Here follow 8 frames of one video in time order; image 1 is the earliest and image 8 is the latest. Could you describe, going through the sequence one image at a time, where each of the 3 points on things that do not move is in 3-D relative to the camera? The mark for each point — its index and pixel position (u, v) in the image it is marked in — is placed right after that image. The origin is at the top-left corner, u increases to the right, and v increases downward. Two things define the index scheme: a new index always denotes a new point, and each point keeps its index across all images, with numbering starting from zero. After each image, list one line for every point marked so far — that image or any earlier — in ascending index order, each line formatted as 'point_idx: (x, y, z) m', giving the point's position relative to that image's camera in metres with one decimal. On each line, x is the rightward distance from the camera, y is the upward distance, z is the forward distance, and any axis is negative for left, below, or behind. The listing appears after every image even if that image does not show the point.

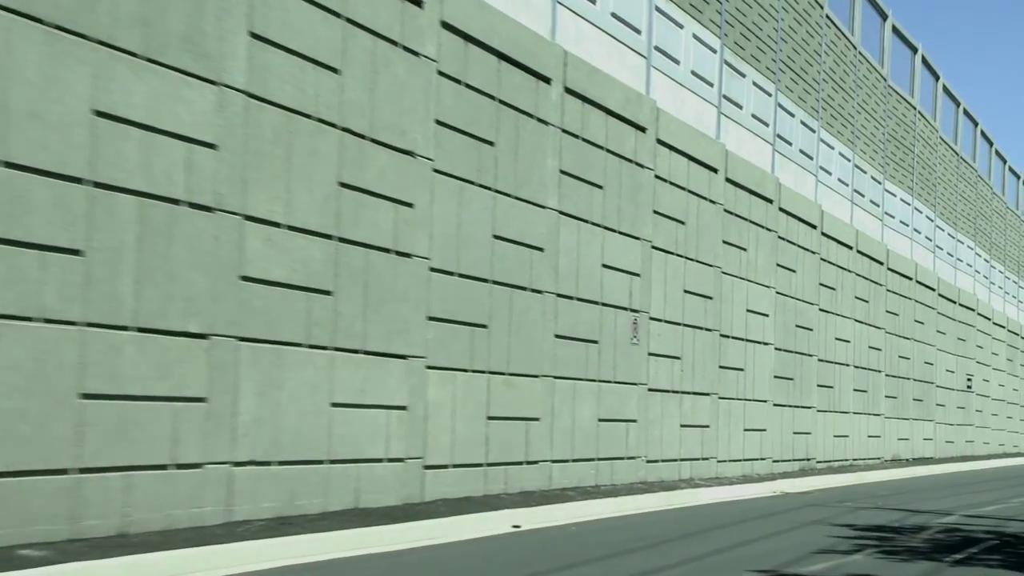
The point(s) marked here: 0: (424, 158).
0: (-1.1, +1.6, +12.6) m
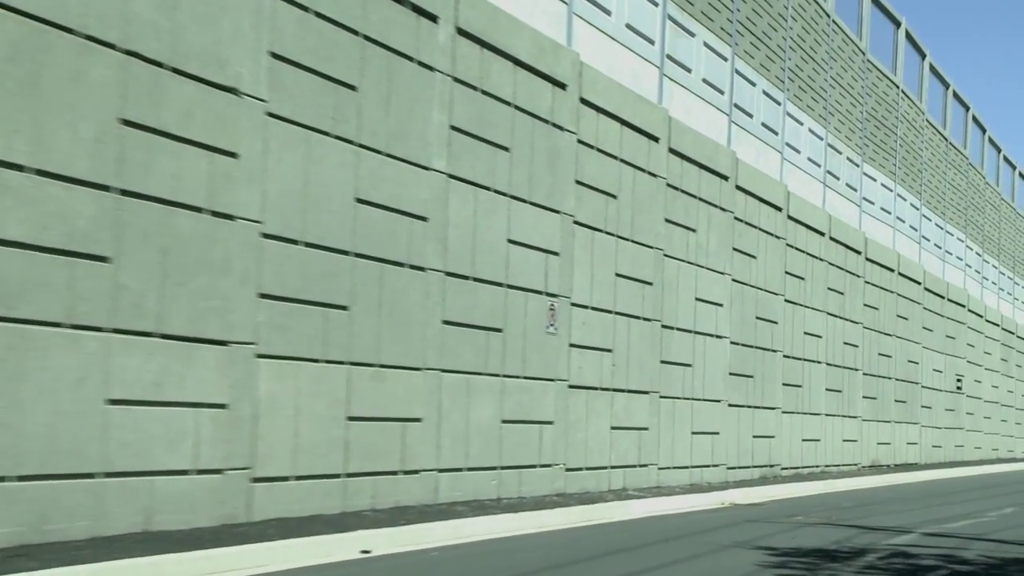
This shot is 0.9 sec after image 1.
0: (-2.6, +1.9, +10.2) m
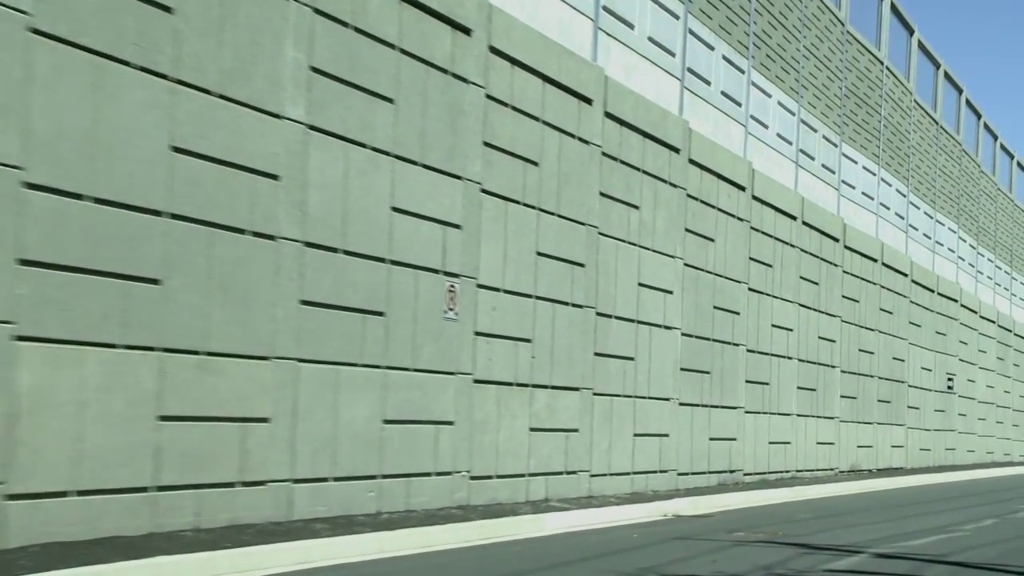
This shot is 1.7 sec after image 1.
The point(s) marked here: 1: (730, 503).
0: (-4.0, +2.2, +8.1) m
1: (+4.0, -4.0, +18.7) m
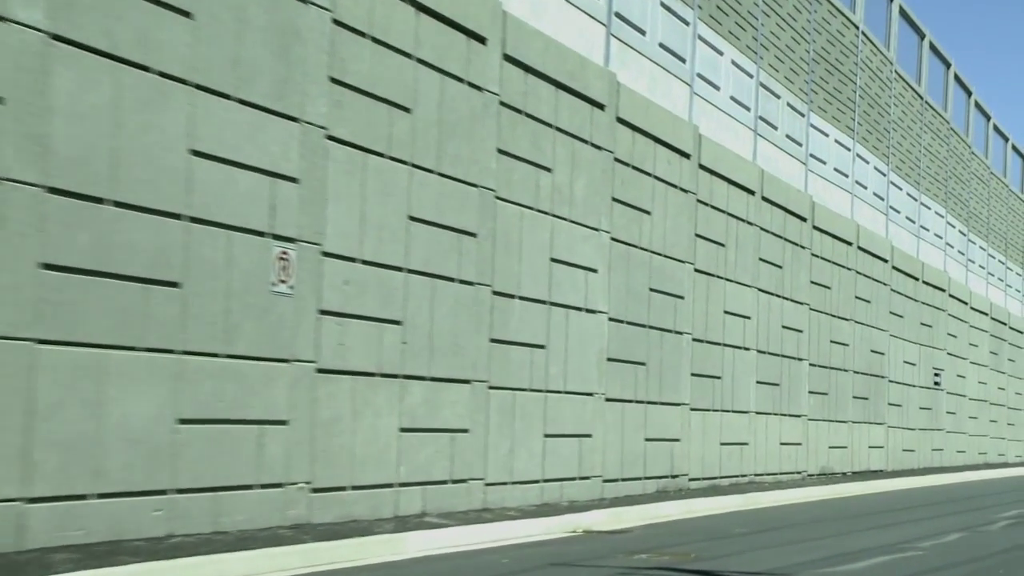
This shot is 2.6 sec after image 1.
0: (-5.7, +2.6, +5.6) m
1: (+2.4, -3.6, +16.2) m
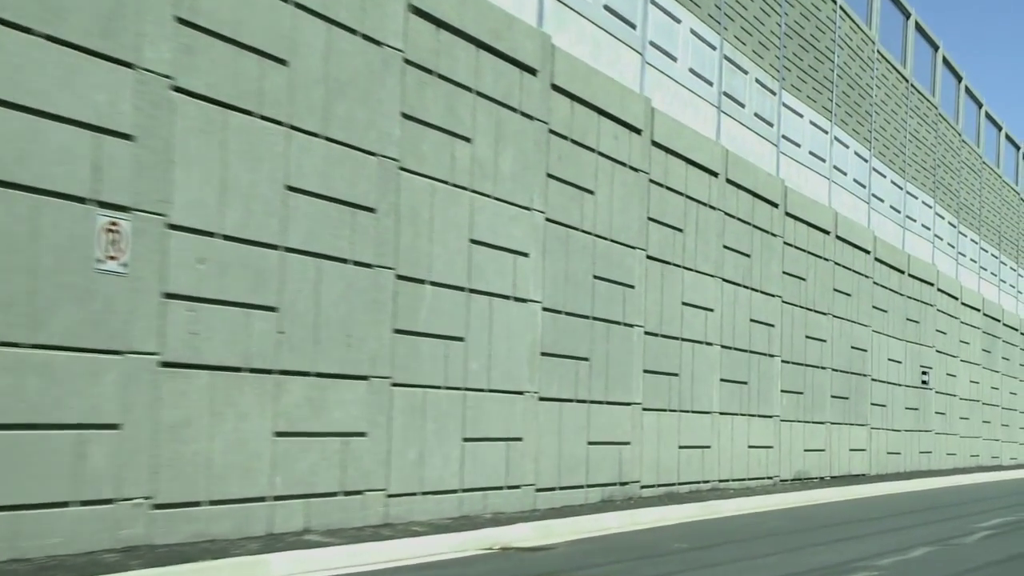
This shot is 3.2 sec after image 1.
0: (-6.8, +2.8, +3.9) m
1: (+1.3, -3.4, +14.4) m
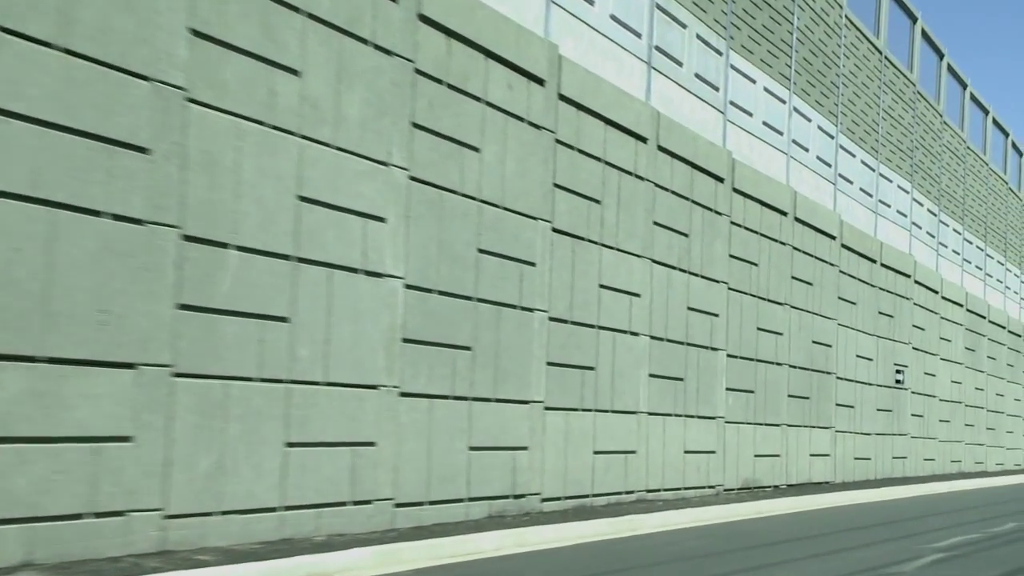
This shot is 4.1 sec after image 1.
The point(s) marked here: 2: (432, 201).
0: (-8.5, +3.1, +1.3) m
1: (-0.5, -3.1, +11.9) m
2: (-1.0, +1.1, +12.6) m
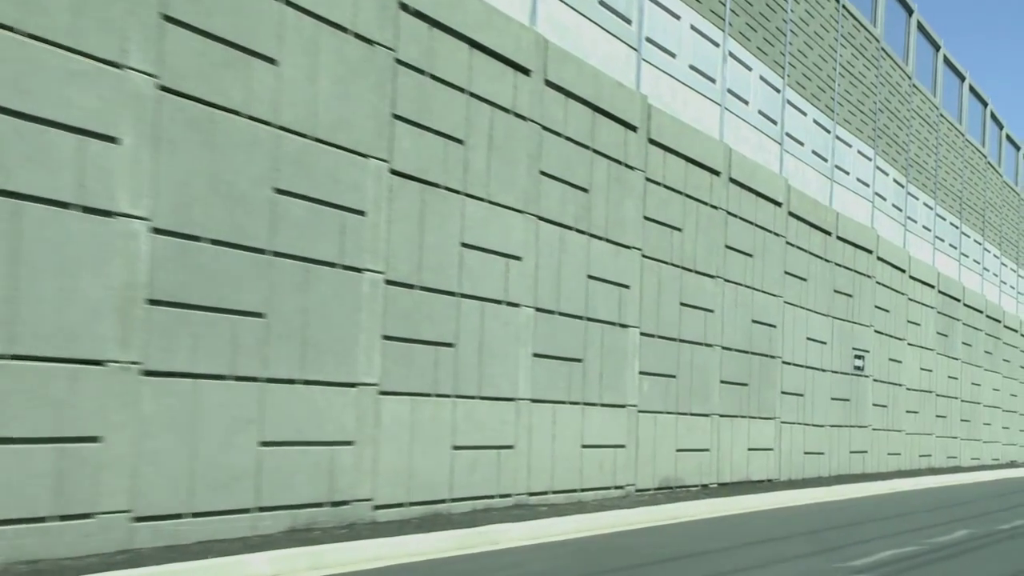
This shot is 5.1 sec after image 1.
0: (-10.4, +3.6, -1.7) m
1: (-2.5, -2.6, +9.0) m
2: (-3.0, +1.6, +9.6) m
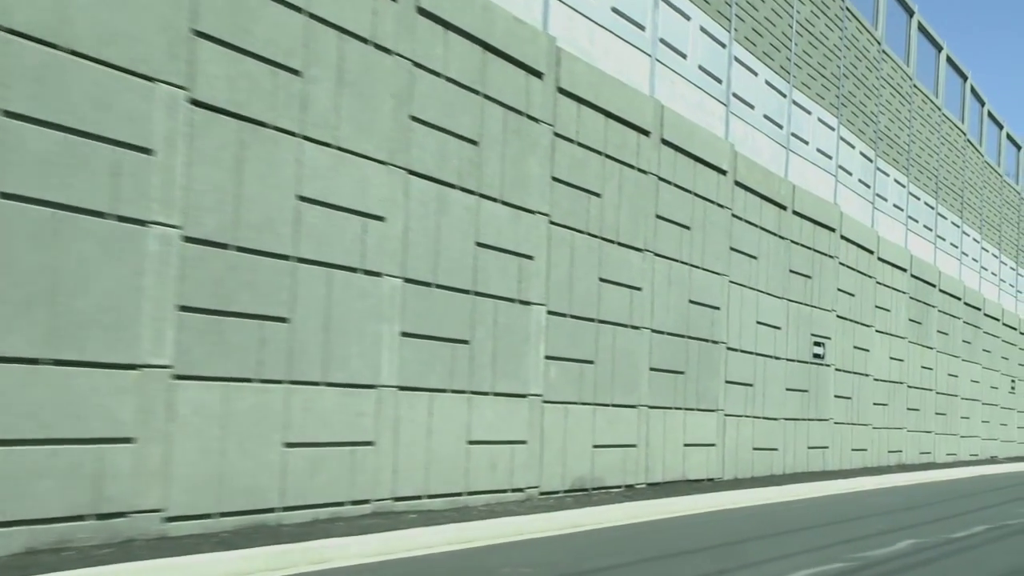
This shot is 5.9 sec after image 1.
0: (-12.0, +3.9, -4.1) m
1: (-4.2, -2.2, +6.6) m
2: (-4.6, +2.0, +7.2) m
